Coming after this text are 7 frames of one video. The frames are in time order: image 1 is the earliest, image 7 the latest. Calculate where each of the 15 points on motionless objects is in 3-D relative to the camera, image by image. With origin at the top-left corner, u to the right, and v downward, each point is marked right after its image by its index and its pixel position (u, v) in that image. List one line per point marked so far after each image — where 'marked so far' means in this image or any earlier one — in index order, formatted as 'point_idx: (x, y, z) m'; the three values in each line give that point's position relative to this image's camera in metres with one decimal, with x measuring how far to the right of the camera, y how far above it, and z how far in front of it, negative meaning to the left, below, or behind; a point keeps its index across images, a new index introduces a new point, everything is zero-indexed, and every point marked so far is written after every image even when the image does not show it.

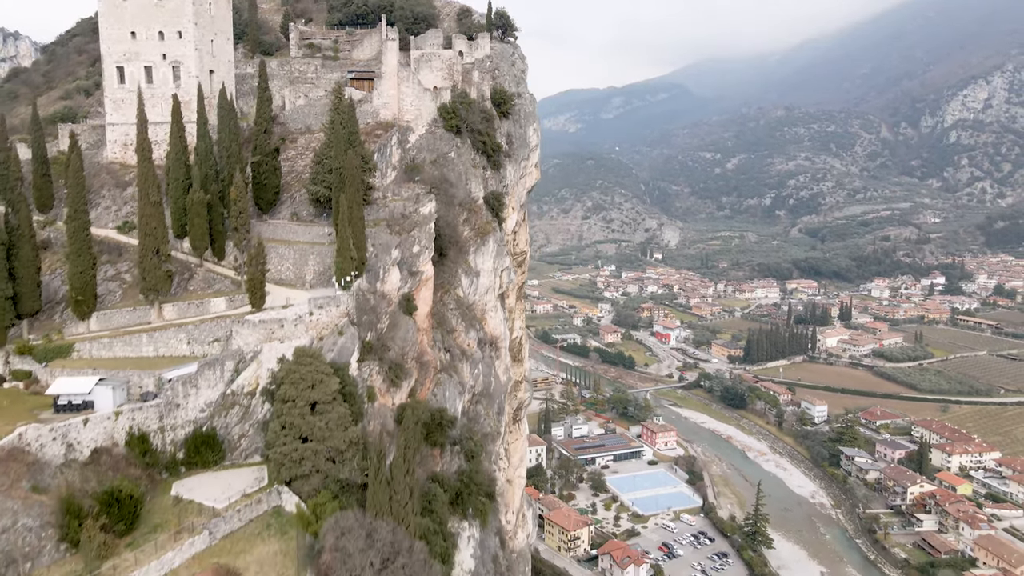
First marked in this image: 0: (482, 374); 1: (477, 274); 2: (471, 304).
0: (-0.7, -2.3, +18.3) m
1: (-0.9, +0.3, +18.8) m
2: (-1.0, -0.5, +18.8) m
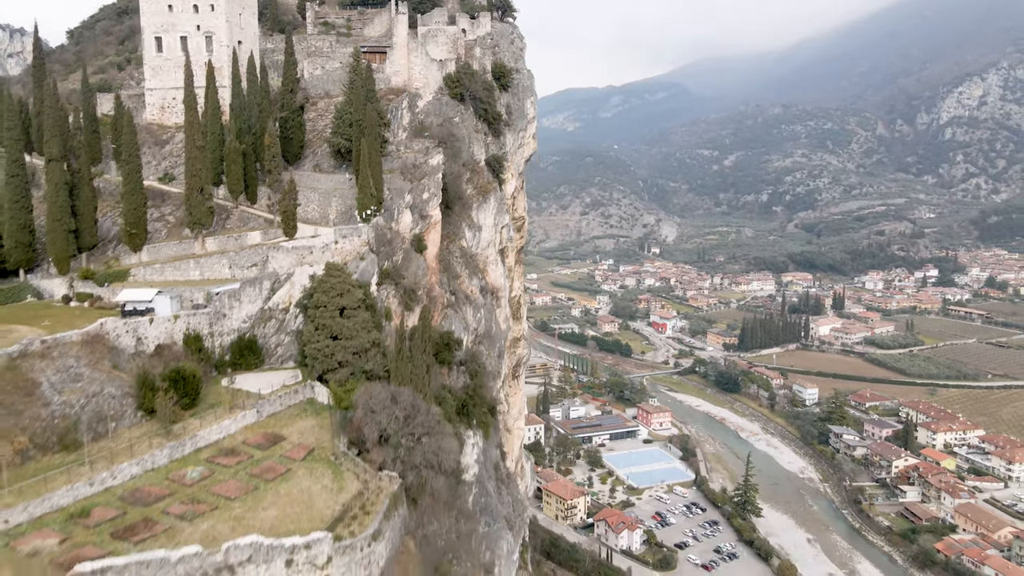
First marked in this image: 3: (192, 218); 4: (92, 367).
0: (-0.7, -0.9, +20.3) m
1: (-1.0, +1.7, +20.7) m
2: (-1.1, +0.9, +20.8) m
3: (-7.0, +1.7, +15.7) m
4: (-6.7, -1.3, +11.3) m
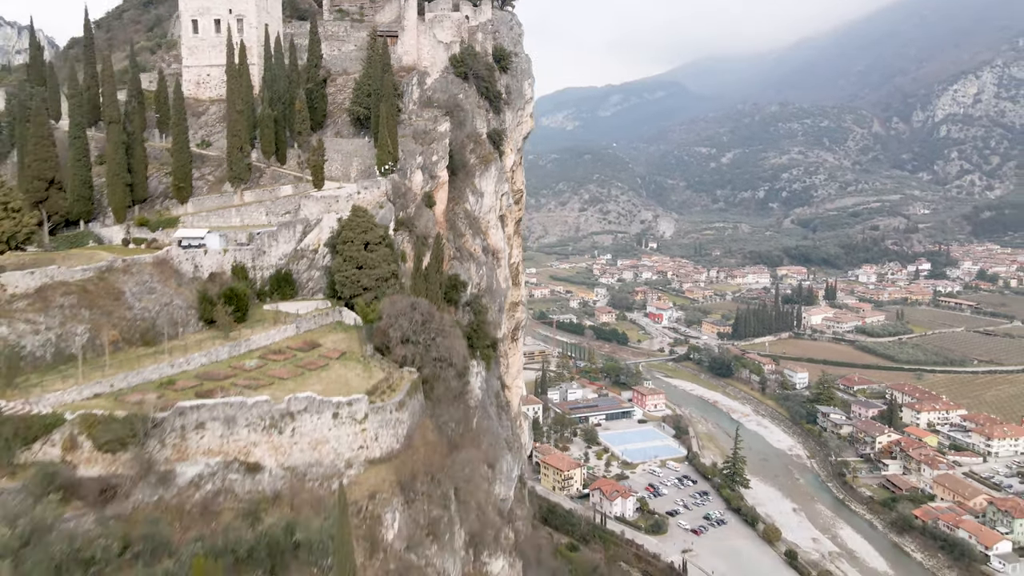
0: (-0.8, +0.5, +22.6) m
1: (-1.0, +3.1, +23.1) m
2: (-1.1, +2.3, +23.1) m
3: (-7.1, +3.0, +18.0) m
4: (-6.7, +0.1, +13.6) m
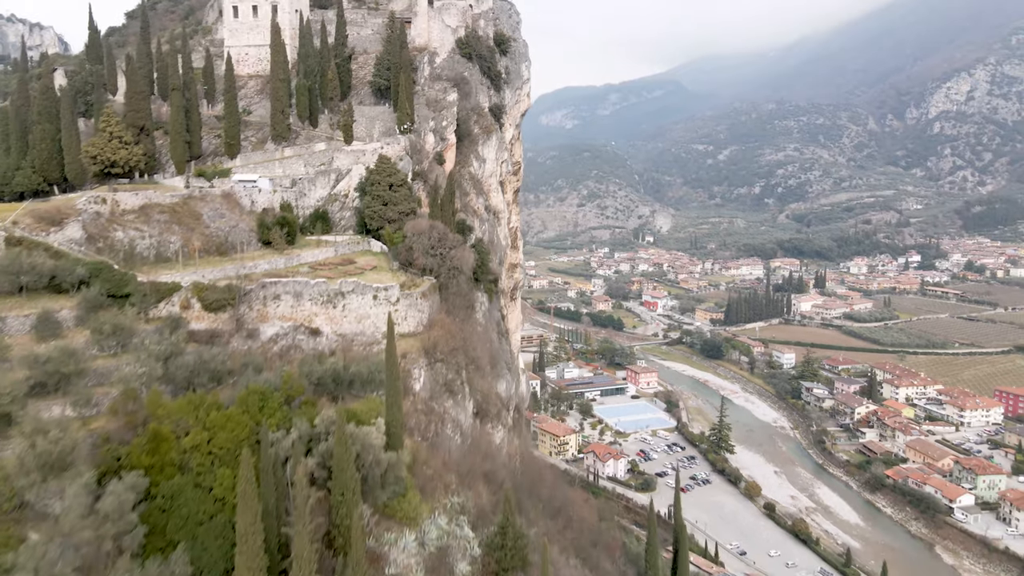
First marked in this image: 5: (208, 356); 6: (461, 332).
0: (-0.8, +2.2, +26.0) m
1: (-1.0, +4.8, +26.4) m
2: (-1.1, +4.0, +26.5) m
3: (-7.1, +4.8, +21.4) m
4: (-6.8, +1.8, +17.0) m
5: (-5.1, -1.1, +11.7) m
6: (-1.1, -0.9, +16.0) m
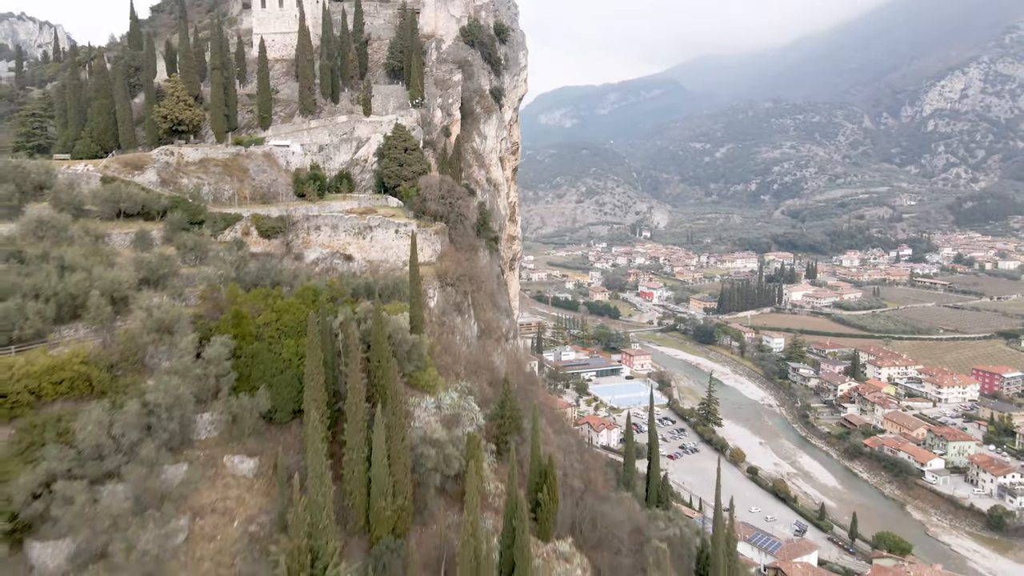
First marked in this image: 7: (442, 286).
0: (-0.9, +3.8, +29.0) m
1: (-1.1, +6.4, +29.4) m
2: (-1.2, +5.6, +29.5) m
3: (-7.2, +6.3, +24.4) m
4: (-6.8, +3.4, +20.0) m
5: (-5.2, +0.5, +14.8) m
6: (-1.2, +0.6, +19.0) m
7: (-1.7, 0.0, +17.2) m
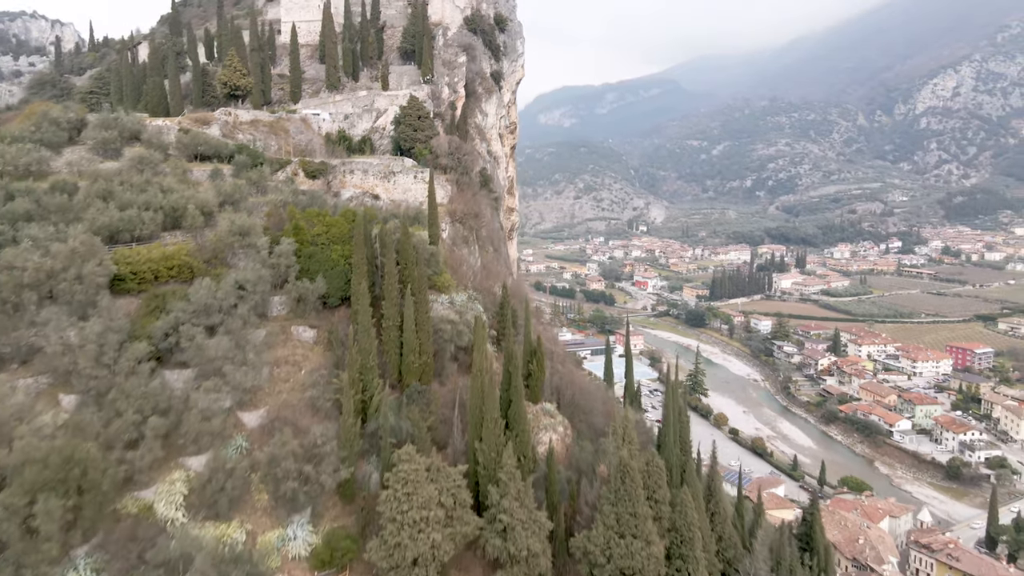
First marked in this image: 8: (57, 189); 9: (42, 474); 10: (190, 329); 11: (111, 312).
0: (-1.0, +5.7, +32.8) m
1: (-1.2, +8.3, +33.2) m
2: (-1.3, +7.5, +33.3) m
3: (-7.3, +8.2, +28.2) m
4: (-6.9, +5.3, +23.8) m
5: (-5.2, +2.4, +18.5) m
6: (-1.3, +2.6, +22.8) m
7: (-1.8, +2.0, +21.0) m
8: (-10.1, +2.2, +15.6) m
9: (-6.7, -2.6, +10.0) m
10: (-6.1, -0.8, +13.5) m
11: (-7.6, -0.4, +13.3) m
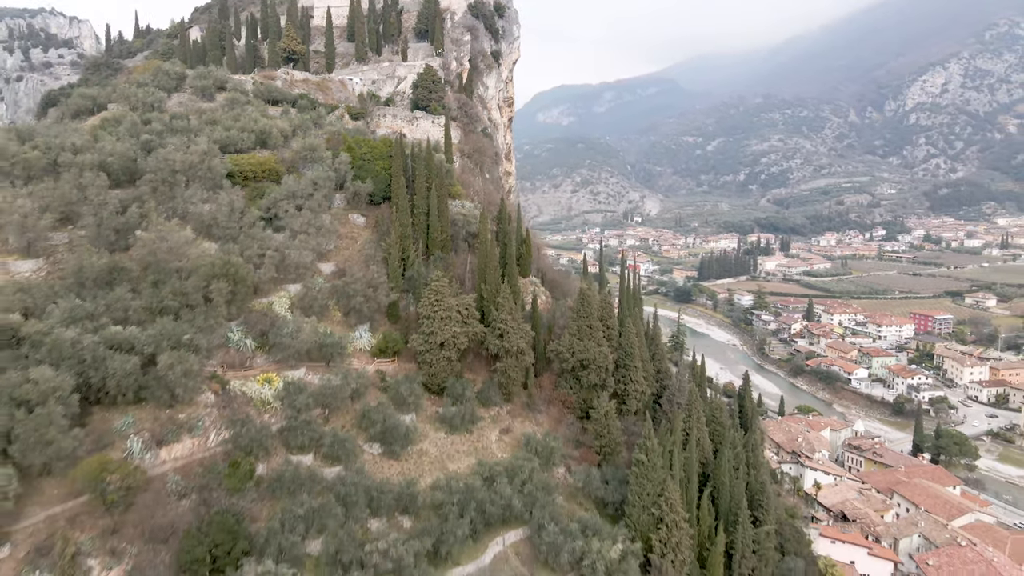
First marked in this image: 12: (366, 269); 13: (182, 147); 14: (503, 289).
0: (-1.1, +8.8, +38.8) m
1: (-1.4, +11.4, +39.3) m
2: (-1.5, +10.5, +39.3) m
3: (-7.4, +11.3, +34.2) m
4: (-7.1, +8.4, +29.8) m
5: (-5.4, +5.5, +24.6) m
6: (-1.4, +5.6, +28.8) m
7: (-1.9, +5.0, +27.0) m
8: (-10.3, +5.2, +21.7) m
9: (-6.8, +0.4, +16.0) m
10: (-6.3, +2.3, +19.5) m
11: (-7.7, +2.6, +19.3) m
12: (-4.0, +0.5, +19.4) m
13: (-9.3, +4.0, +19.8) m
14: (-0.2, 0.0, +19.1) m
